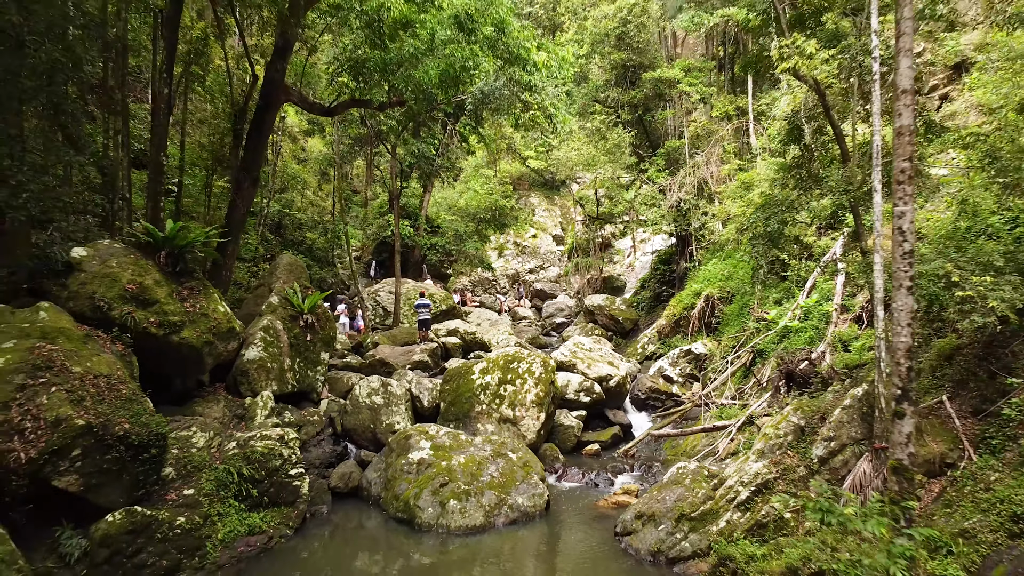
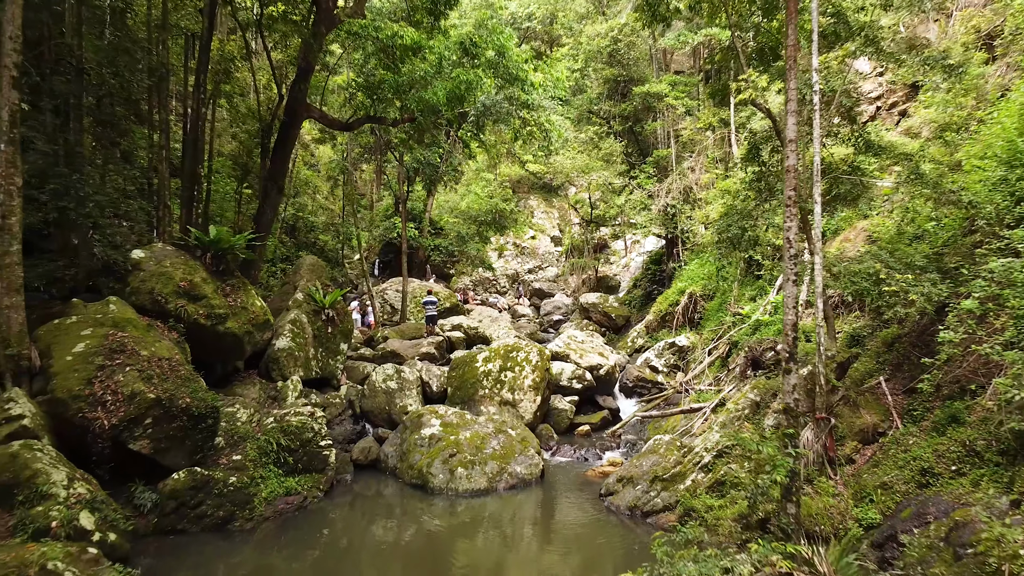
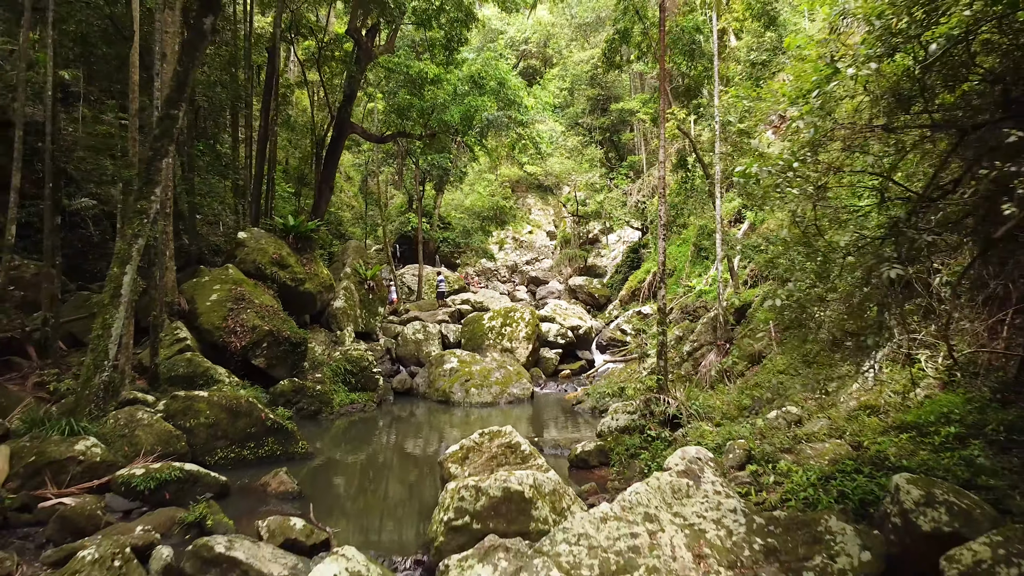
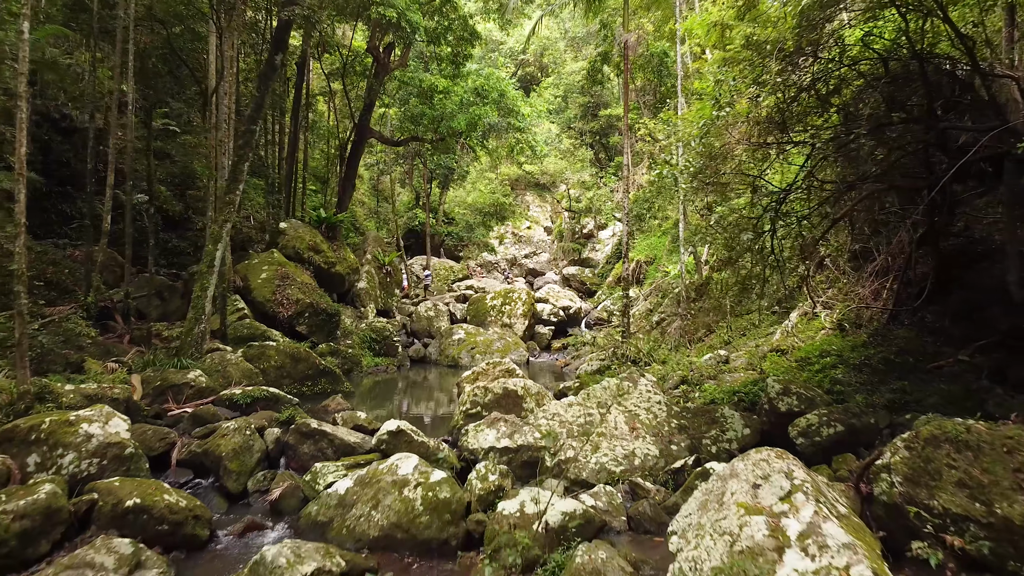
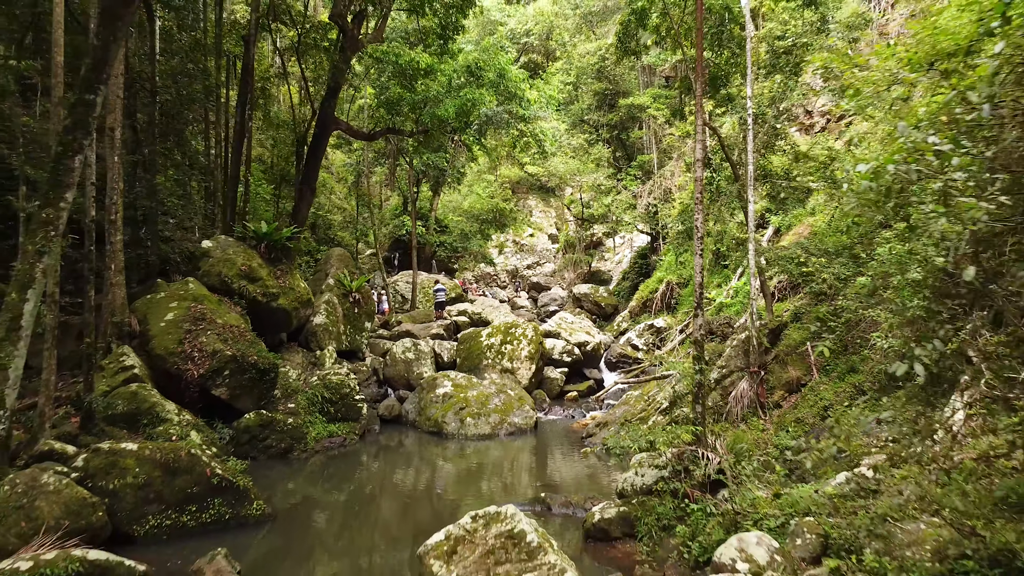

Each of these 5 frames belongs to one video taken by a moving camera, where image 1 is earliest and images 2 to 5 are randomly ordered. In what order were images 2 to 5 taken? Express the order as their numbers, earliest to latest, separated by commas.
2, 5, 3, 4
